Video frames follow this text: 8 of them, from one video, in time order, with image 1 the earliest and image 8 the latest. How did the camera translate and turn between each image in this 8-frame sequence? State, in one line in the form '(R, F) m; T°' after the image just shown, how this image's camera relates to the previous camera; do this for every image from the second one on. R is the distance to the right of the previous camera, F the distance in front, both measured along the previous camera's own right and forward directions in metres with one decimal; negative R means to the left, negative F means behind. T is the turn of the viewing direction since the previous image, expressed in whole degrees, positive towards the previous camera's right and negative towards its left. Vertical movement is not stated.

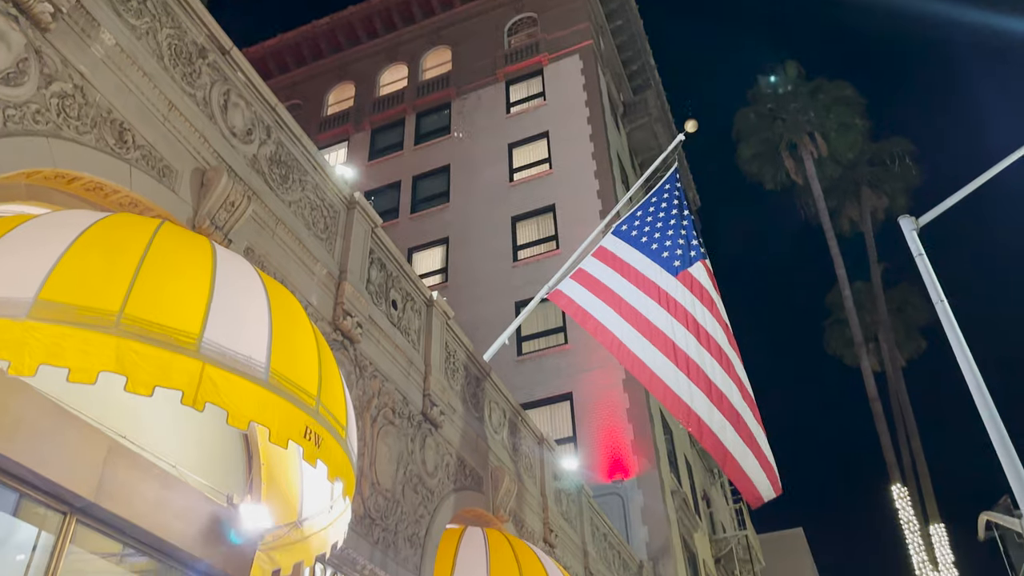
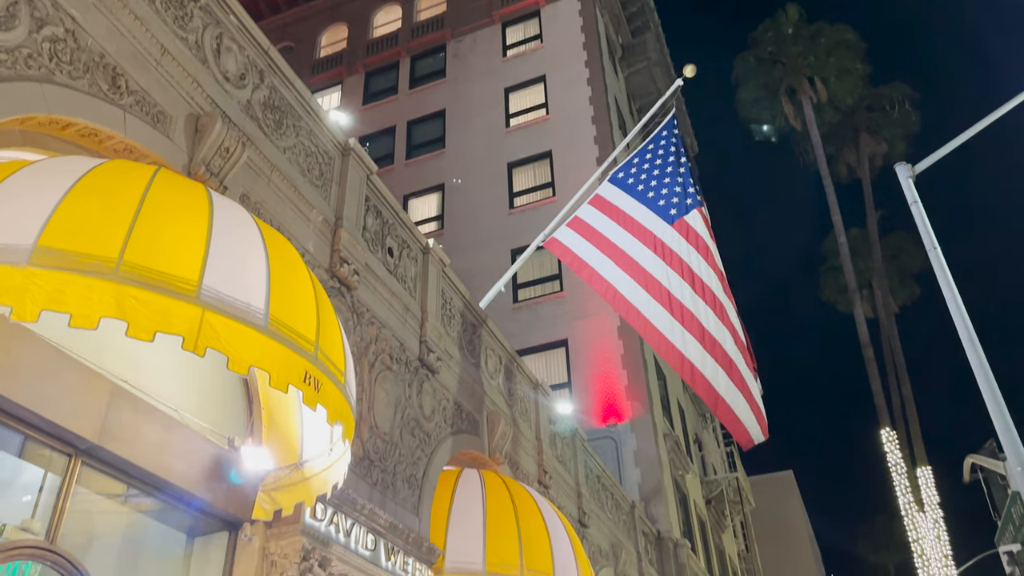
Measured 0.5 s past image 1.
(0.0, -0.1) m; 0°
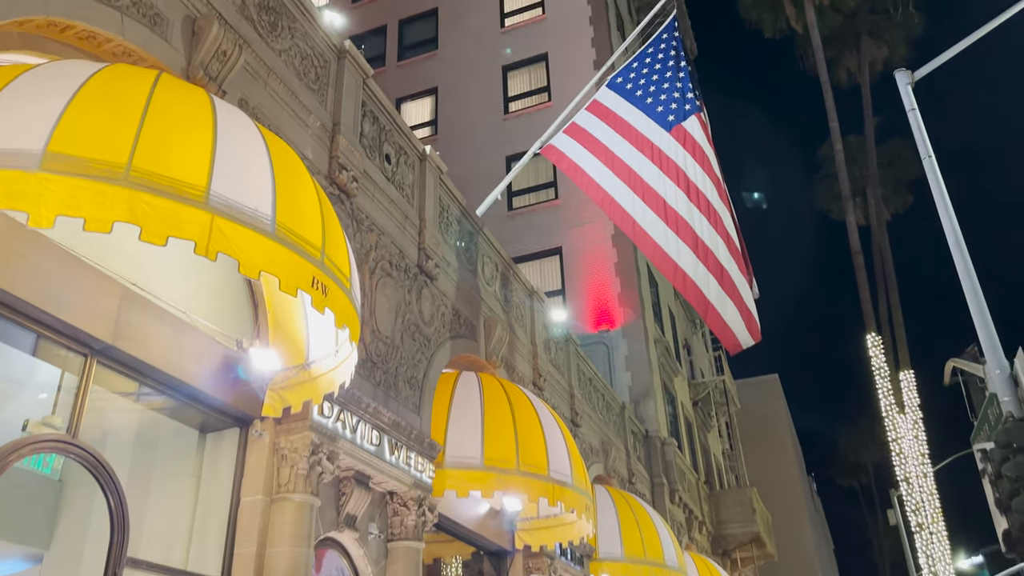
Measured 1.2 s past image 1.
(-0.1, -0.2) m; +1°
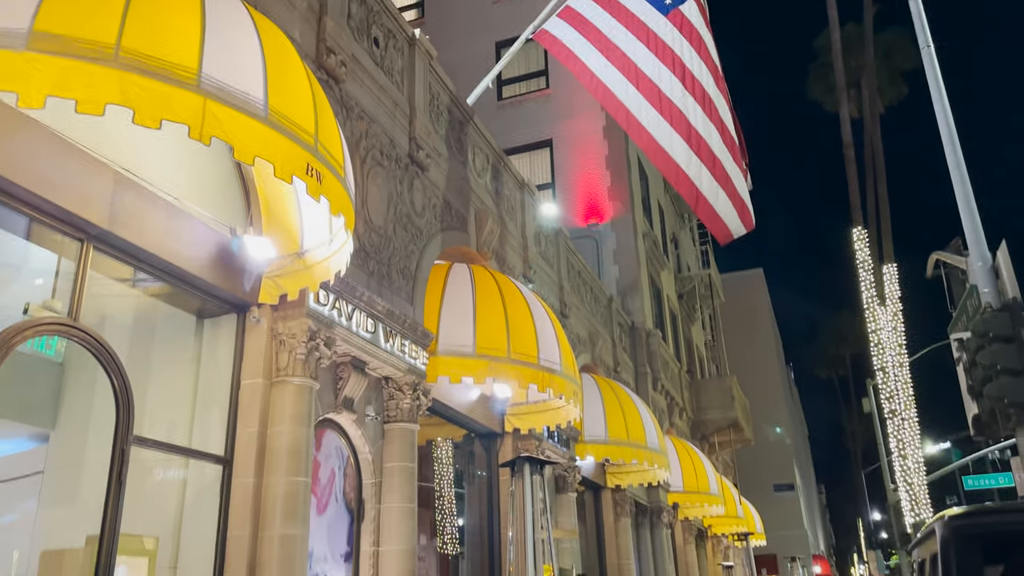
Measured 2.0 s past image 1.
(-0.1, -0.1) m; +1°
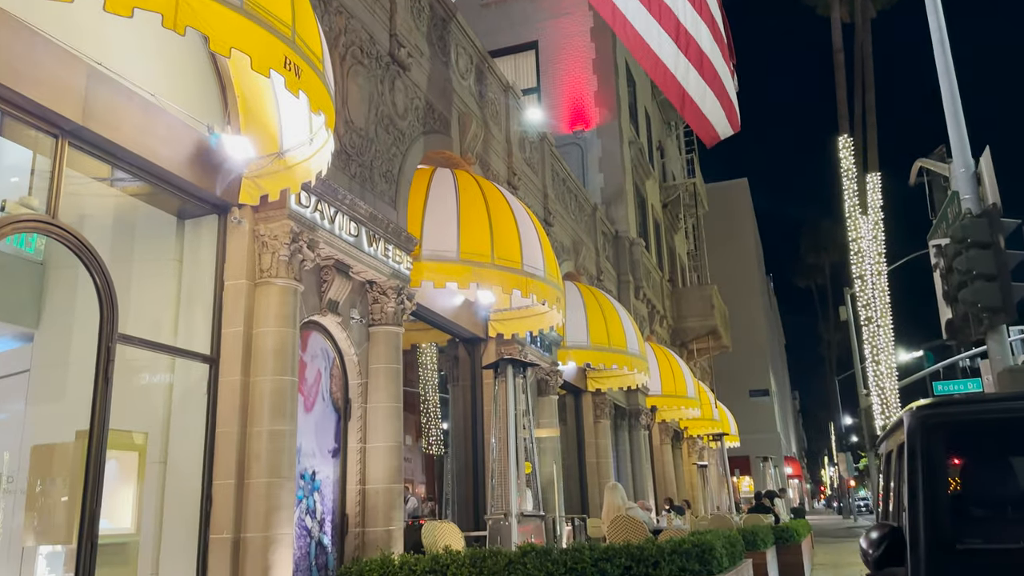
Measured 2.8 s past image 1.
(0.0, 0.0) m; +1°
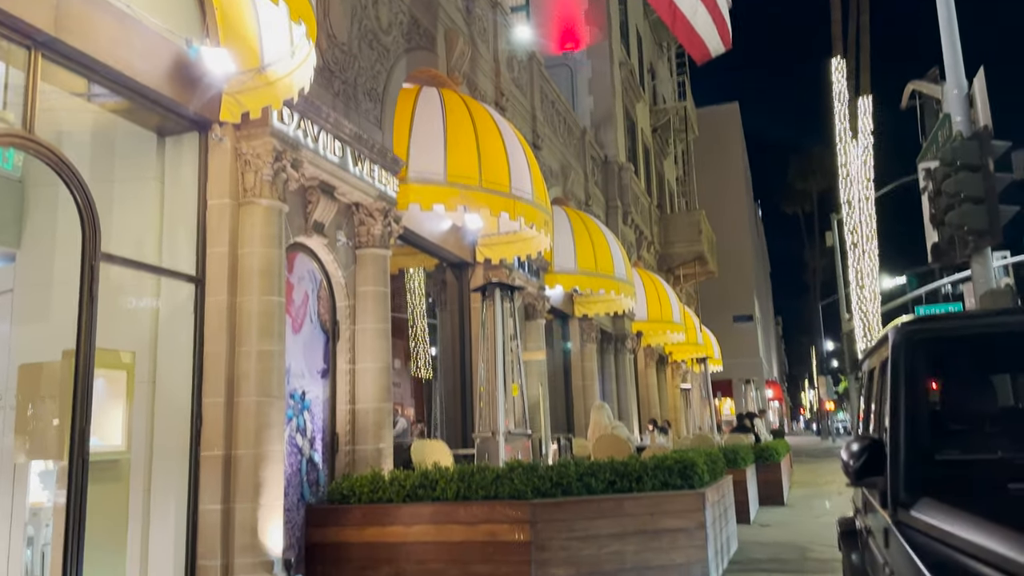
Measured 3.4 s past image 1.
(0.0, 0.0) m; +1°
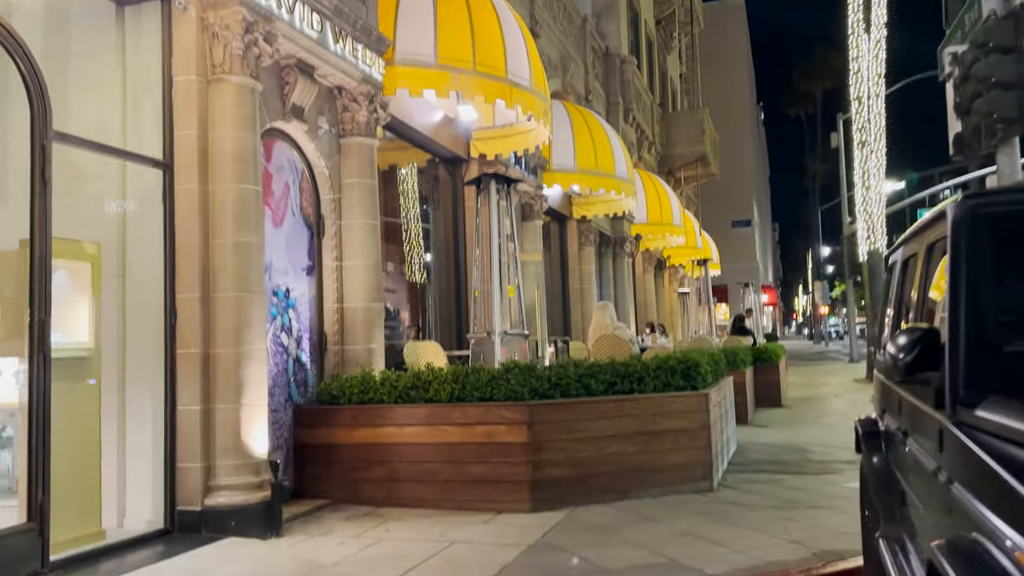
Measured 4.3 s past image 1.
(0.0, +0.6) m; 0°
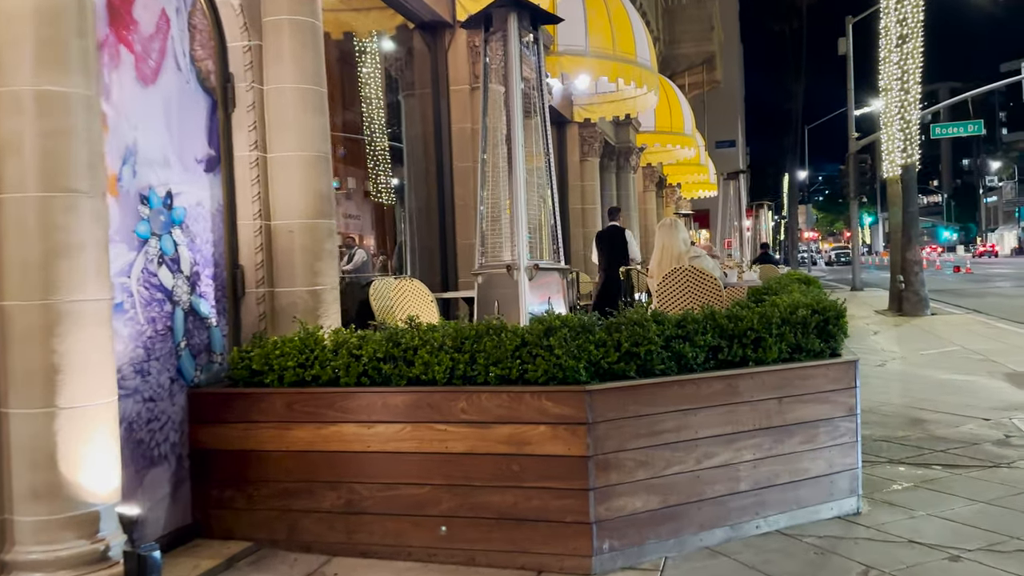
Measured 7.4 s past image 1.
(-0.5, +3.5) m; +3°
